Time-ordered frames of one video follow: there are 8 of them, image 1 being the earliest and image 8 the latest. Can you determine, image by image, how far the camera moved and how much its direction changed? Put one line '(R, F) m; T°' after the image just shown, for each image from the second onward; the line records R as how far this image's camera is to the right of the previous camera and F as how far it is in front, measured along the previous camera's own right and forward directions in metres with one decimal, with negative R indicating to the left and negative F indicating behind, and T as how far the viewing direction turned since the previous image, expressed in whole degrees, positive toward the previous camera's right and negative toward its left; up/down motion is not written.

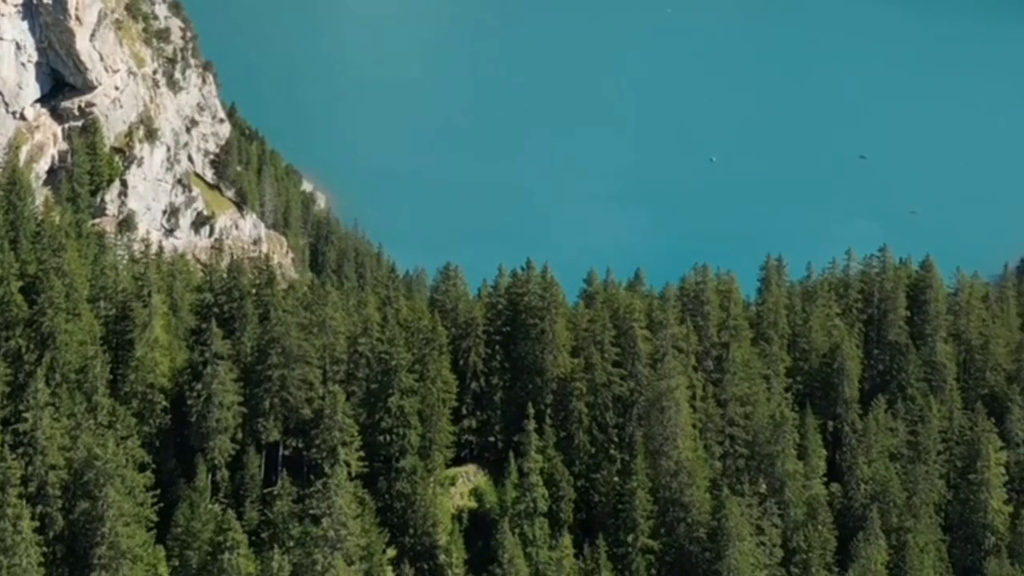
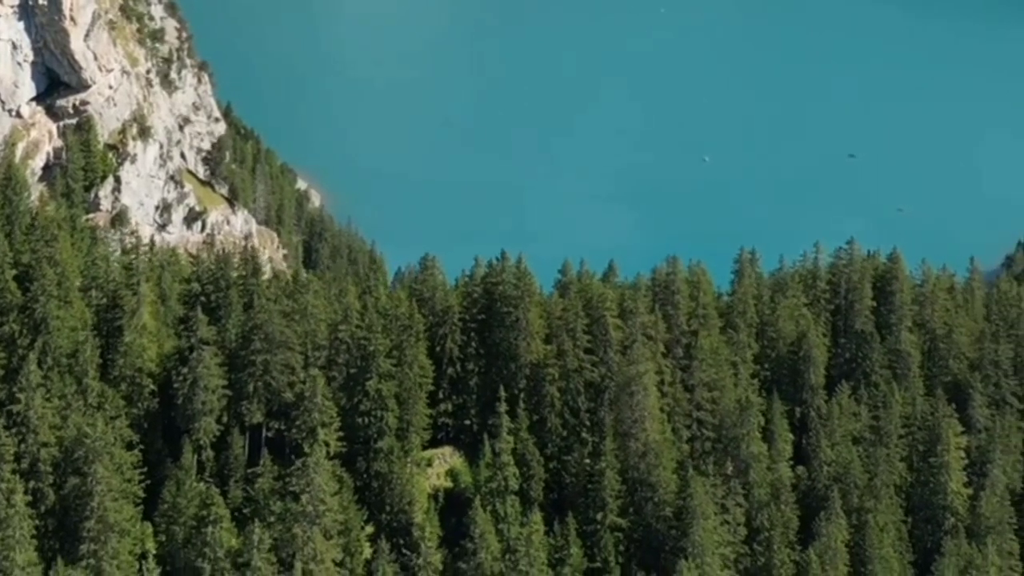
(+1.5, -3.5) m; 0°
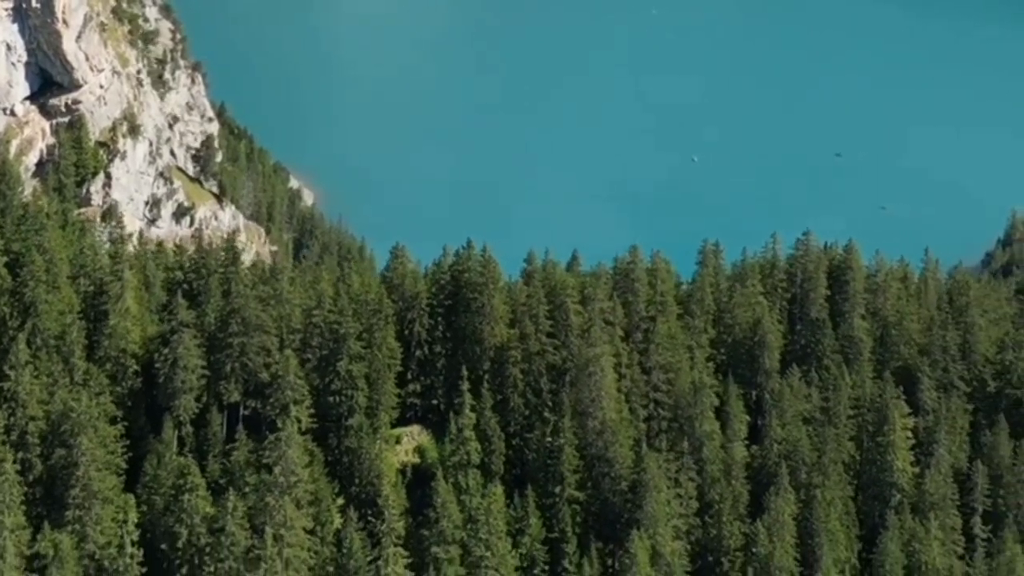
(+2.2, -5.0) m; 0°
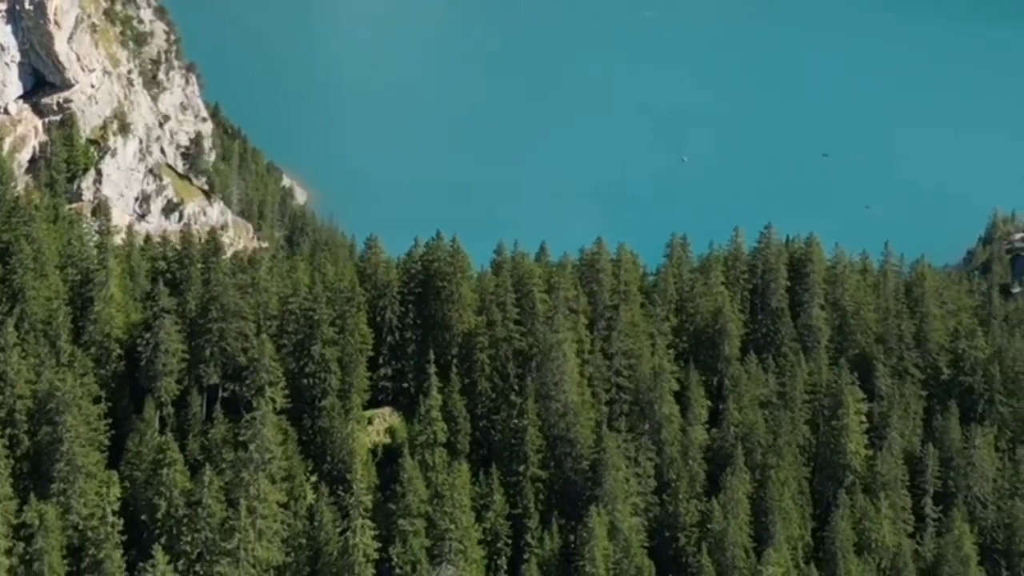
(+2.1, -4.5) m; 0°
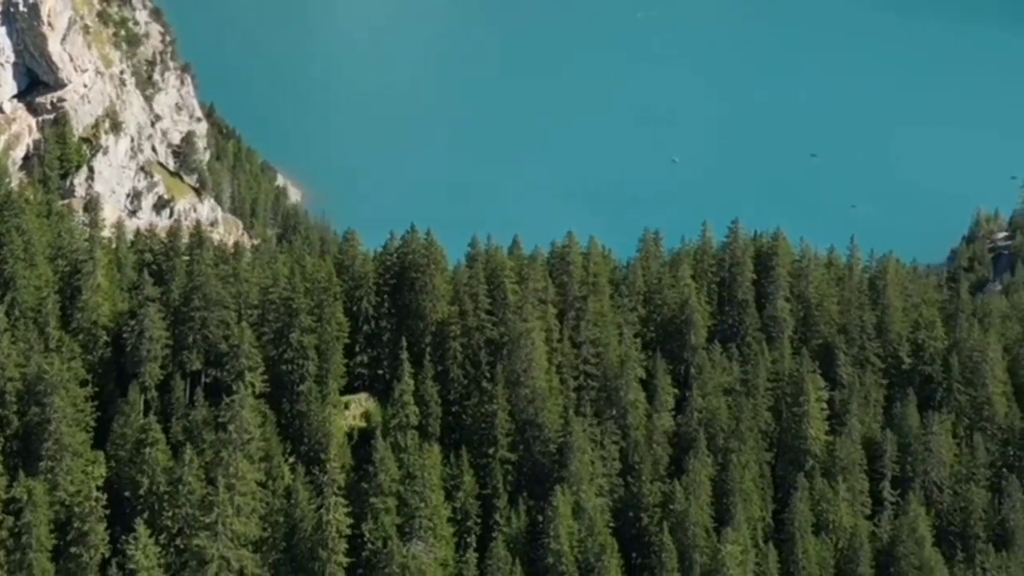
(+2.0, -4.2) m; 0°
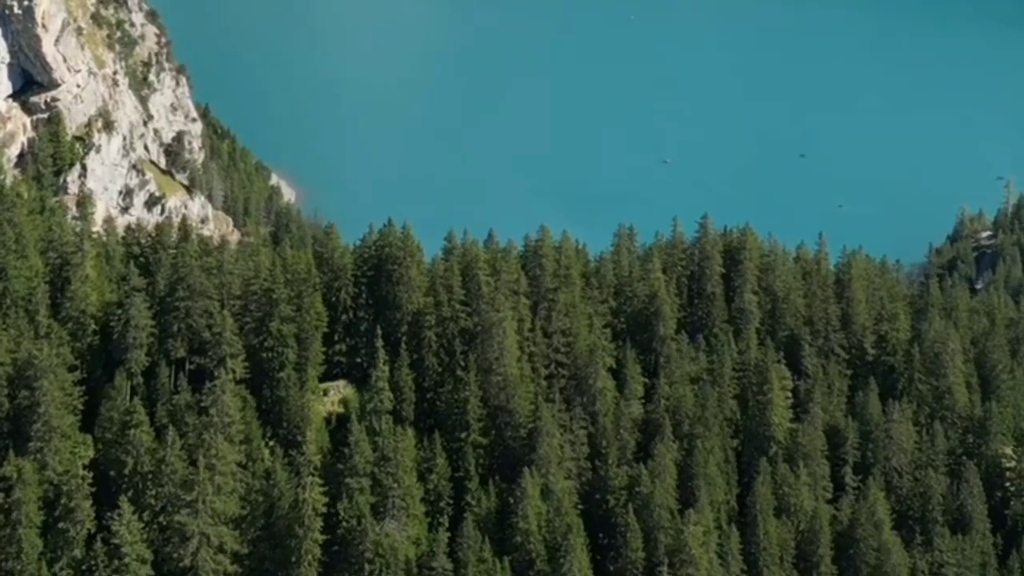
(+2.0, -4.1) m; 0°
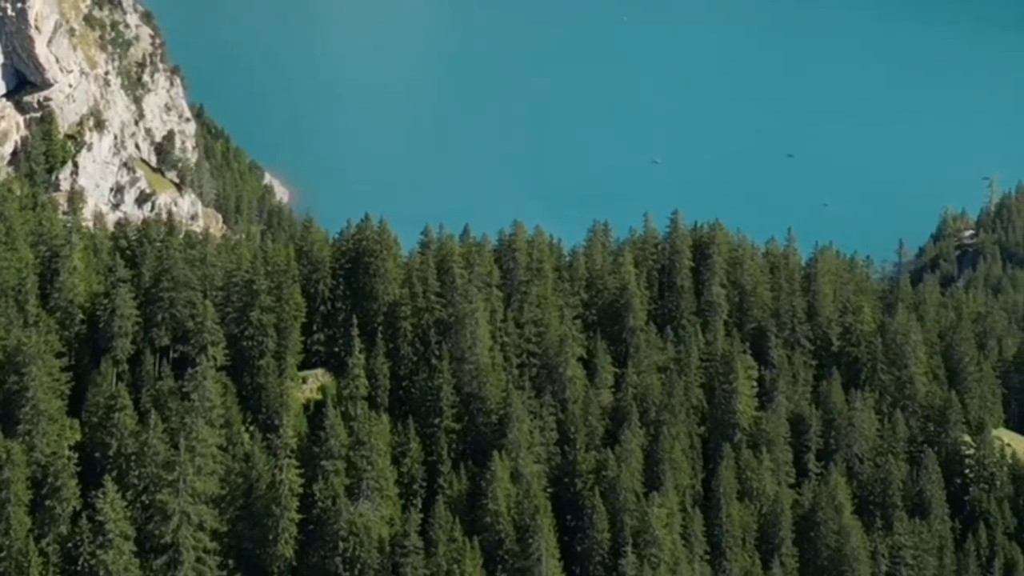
(+2.0, -4.1) m; 0°
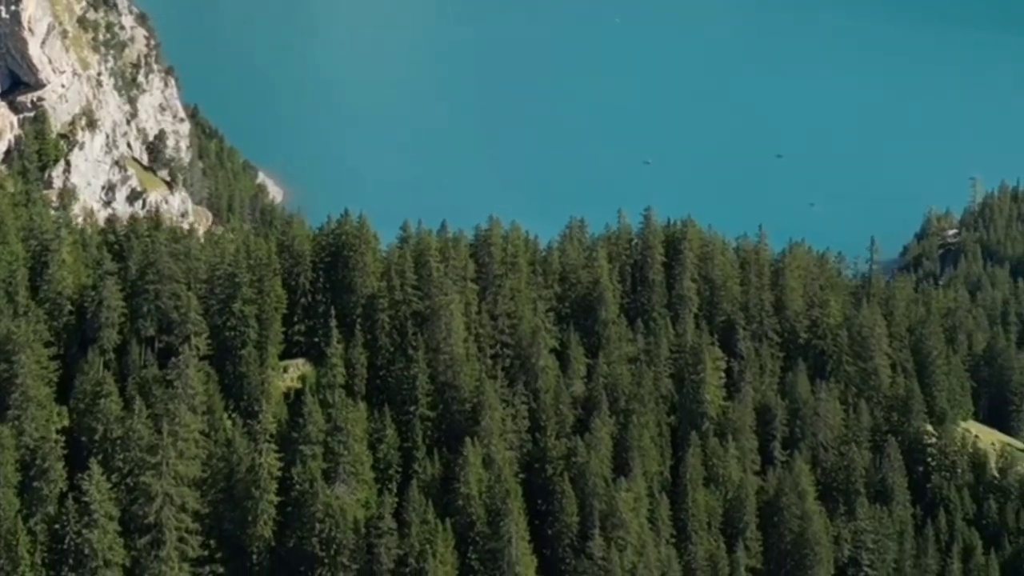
(+2.0, -4.1) m; 0°
